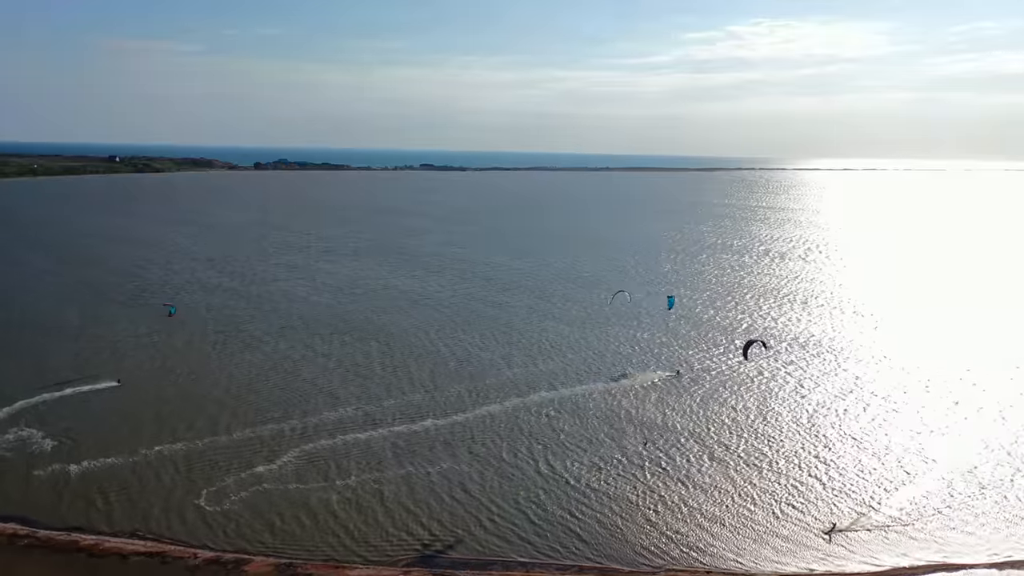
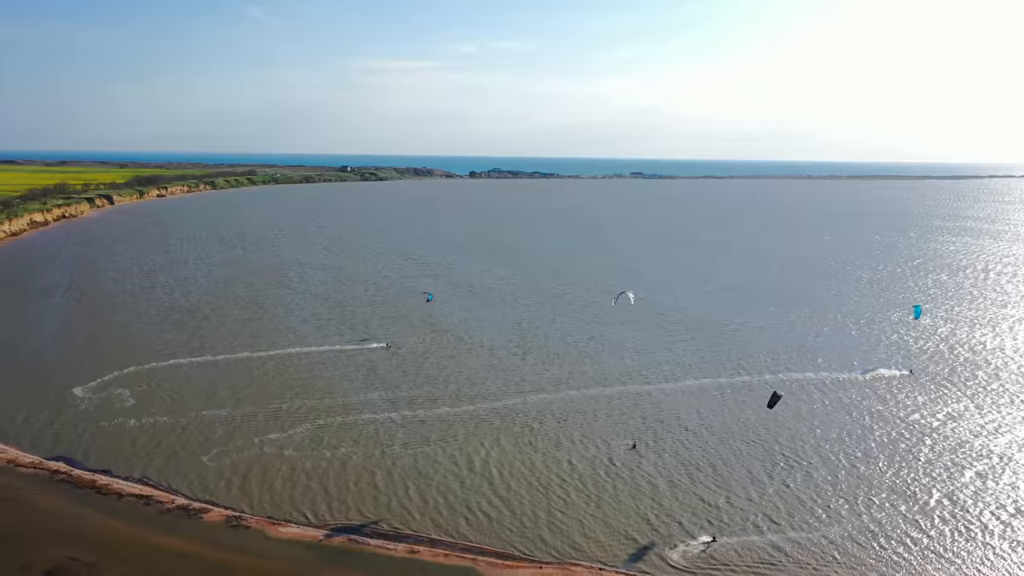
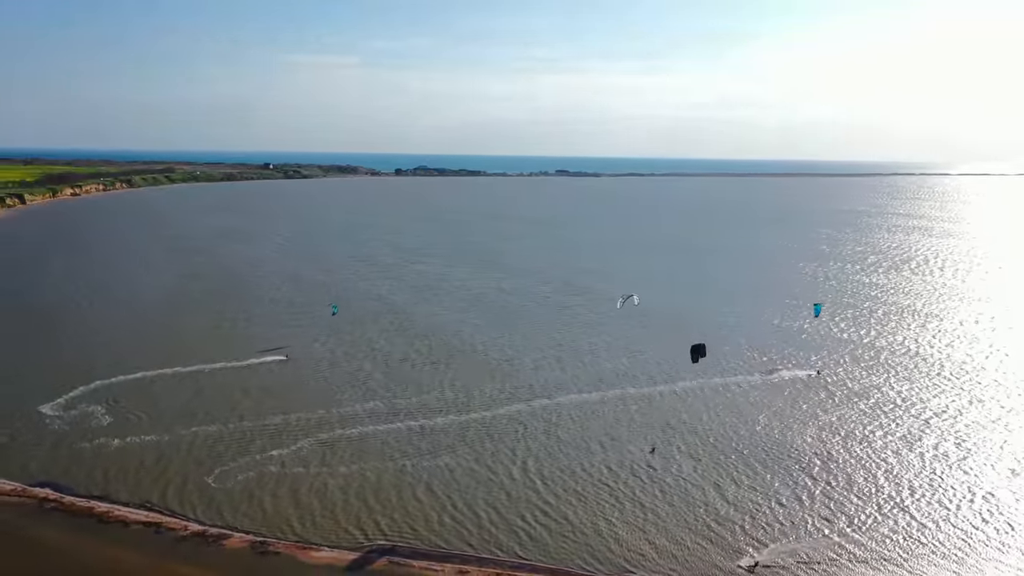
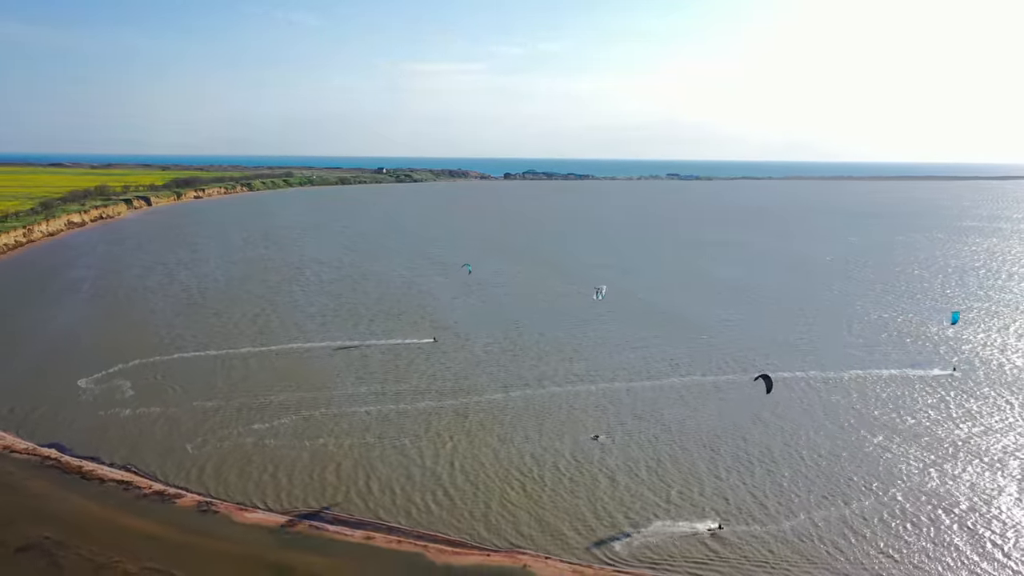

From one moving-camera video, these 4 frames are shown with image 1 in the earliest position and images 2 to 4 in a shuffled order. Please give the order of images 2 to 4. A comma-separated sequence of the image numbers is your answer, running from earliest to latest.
3, 2, 4
